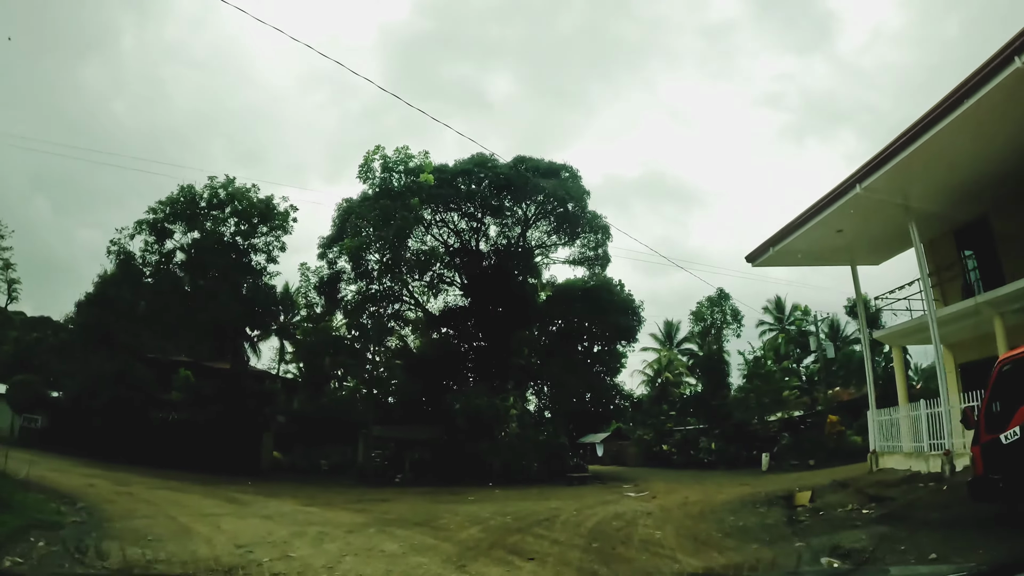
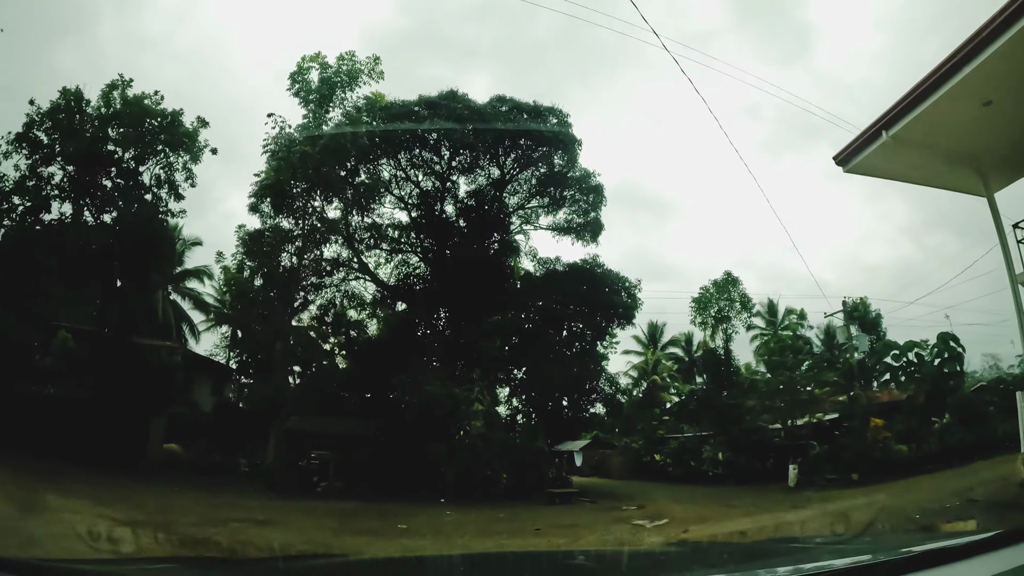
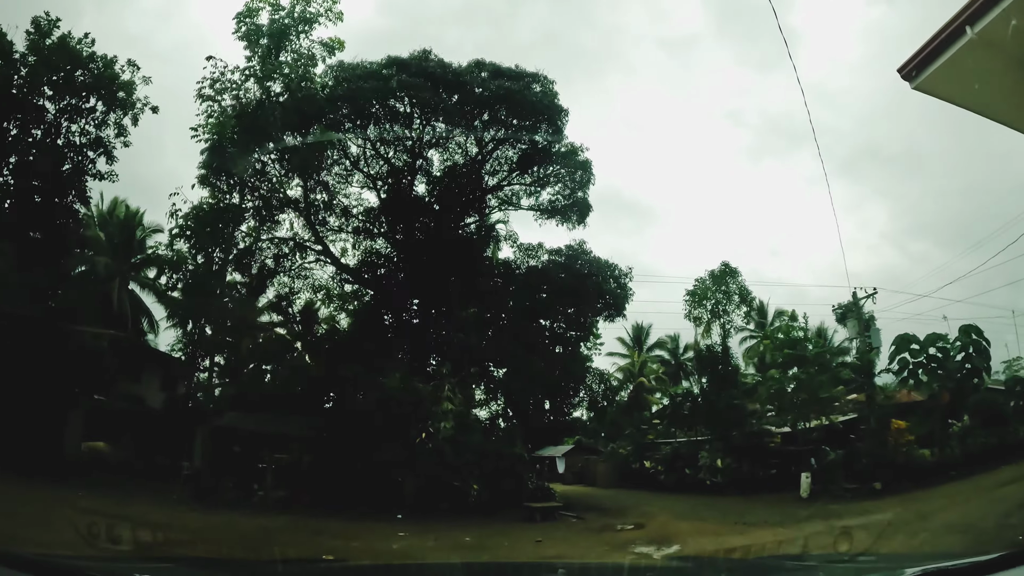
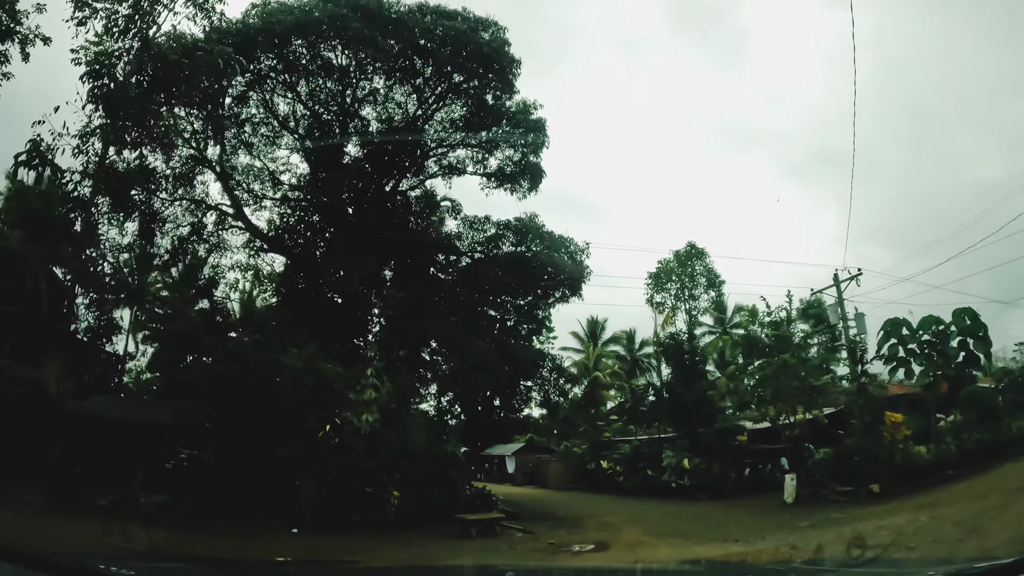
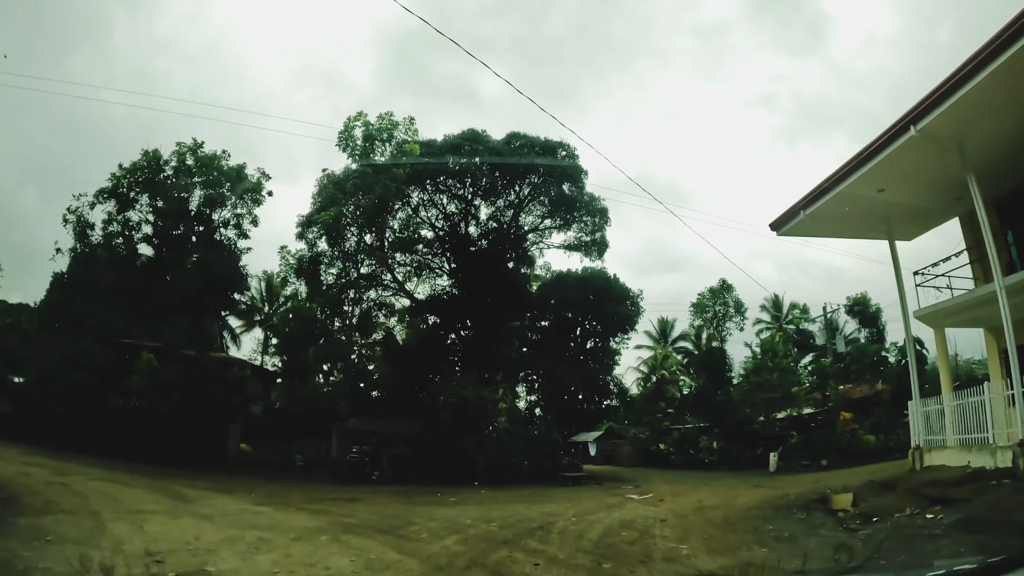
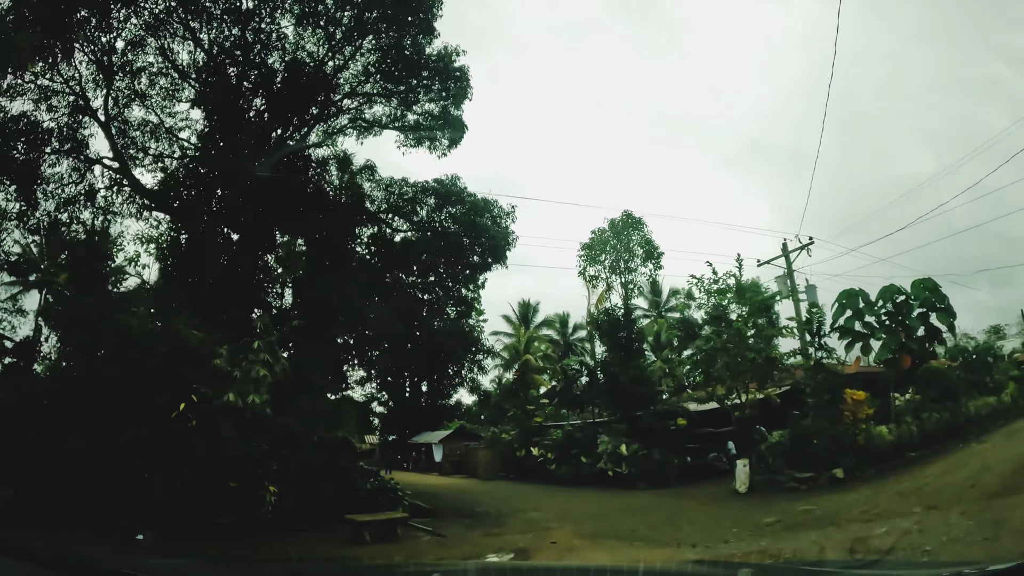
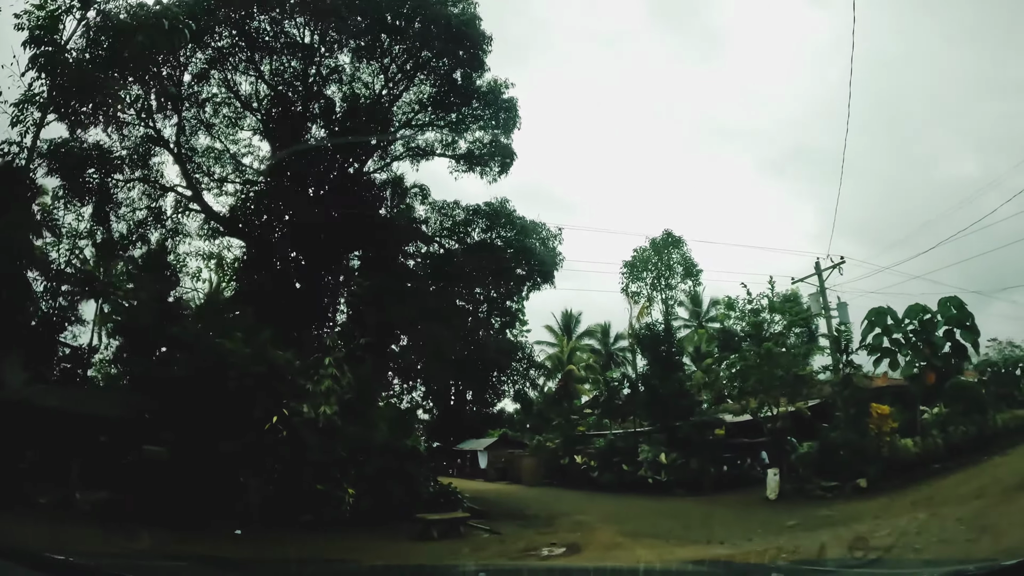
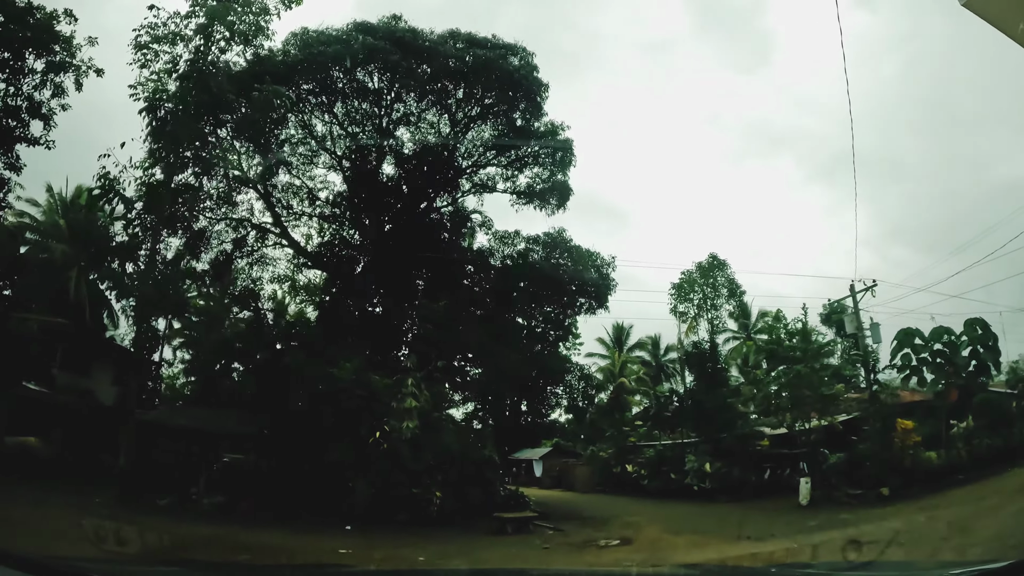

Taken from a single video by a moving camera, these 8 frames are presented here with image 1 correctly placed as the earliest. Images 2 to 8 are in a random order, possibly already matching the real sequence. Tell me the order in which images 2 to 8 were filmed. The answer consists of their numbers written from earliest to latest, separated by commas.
5, 2, 3, 8, 4, 7, 6
